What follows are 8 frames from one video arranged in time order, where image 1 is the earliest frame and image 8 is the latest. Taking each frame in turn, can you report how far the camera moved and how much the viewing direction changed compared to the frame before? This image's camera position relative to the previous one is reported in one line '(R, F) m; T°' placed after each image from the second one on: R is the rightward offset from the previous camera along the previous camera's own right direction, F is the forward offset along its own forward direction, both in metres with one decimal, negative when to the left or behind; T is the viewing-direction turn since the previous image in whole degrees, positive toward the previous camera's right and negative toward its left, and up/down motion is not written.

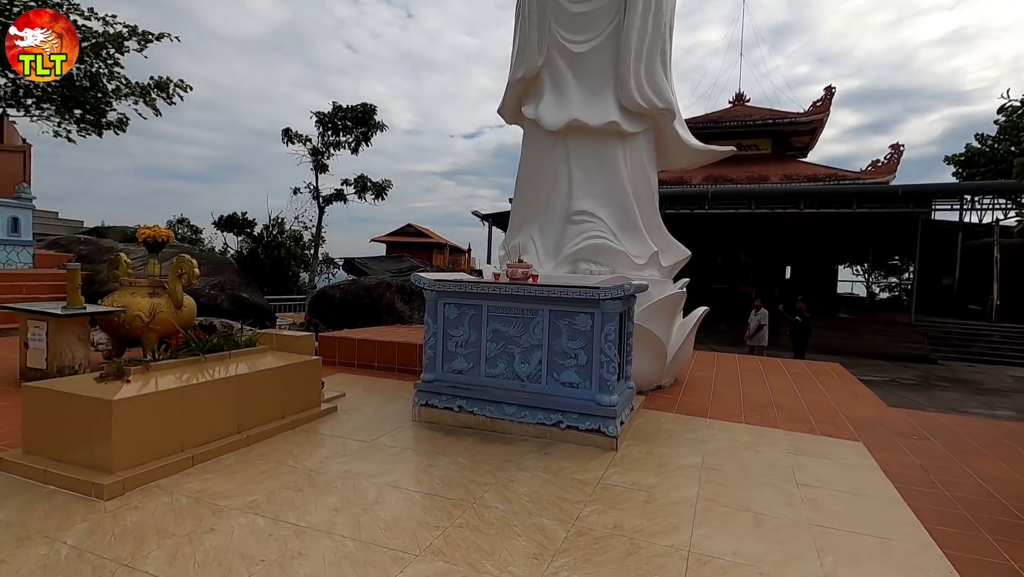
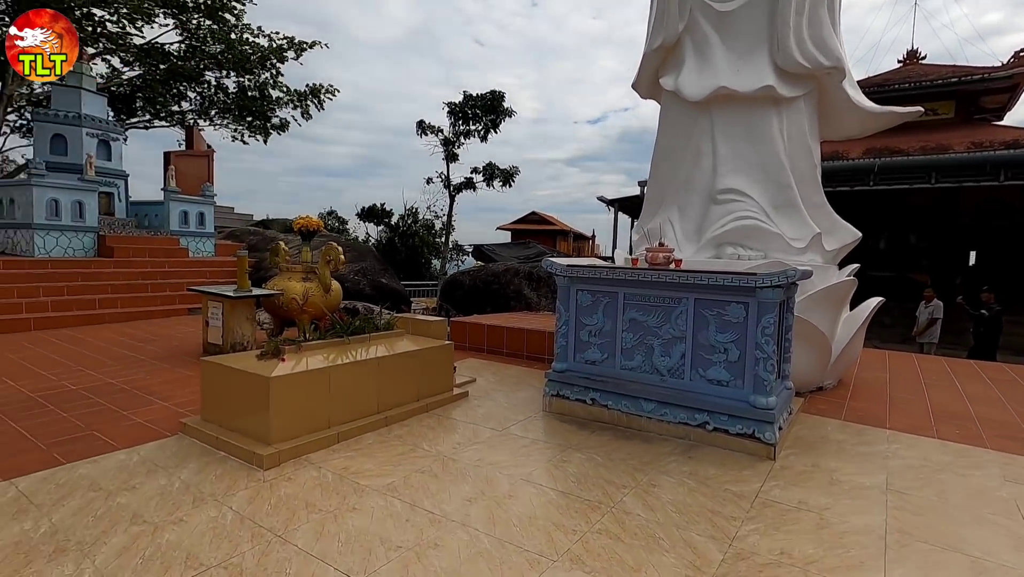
(-0.1, +0.2) m; -13°
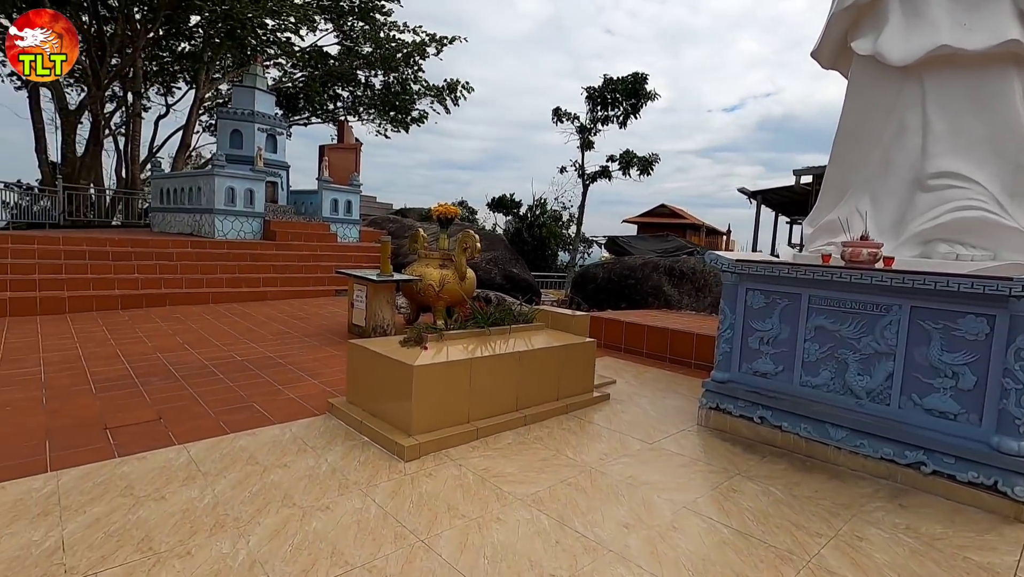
(-0.2, +0.3) m; -13°
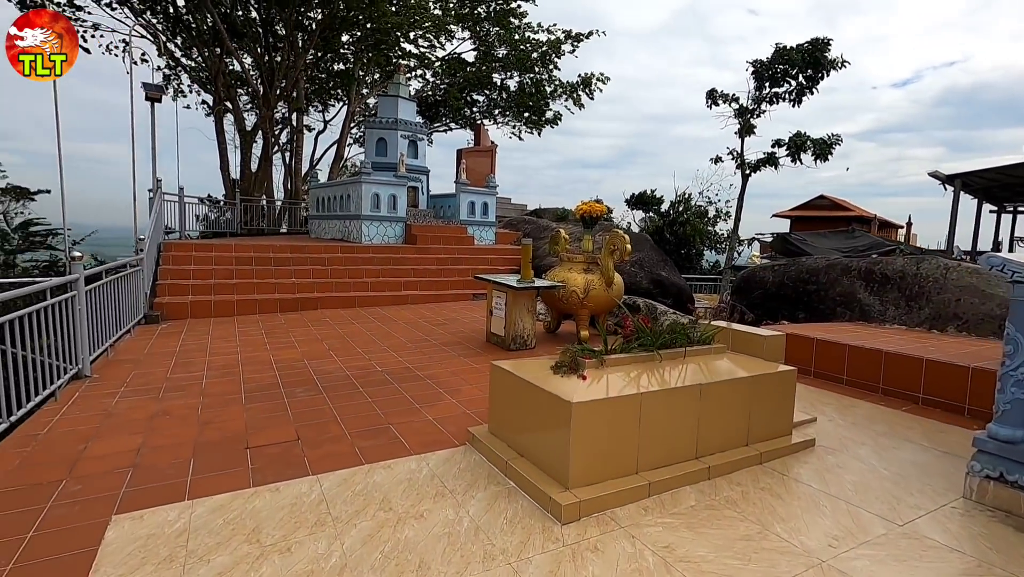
(-0.2, +0.5) m; -14°
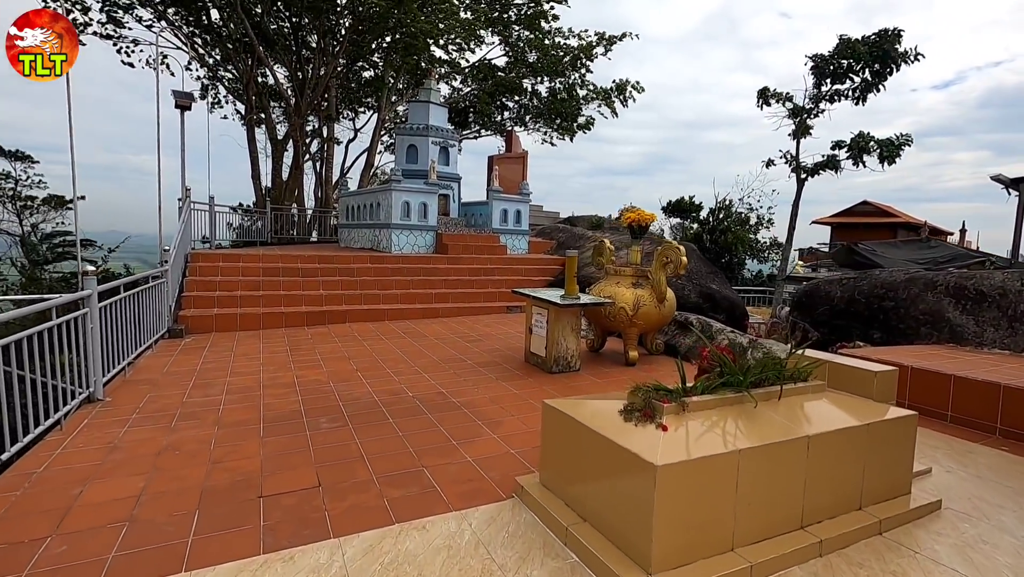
(-0.1, +0.4) m; -3°
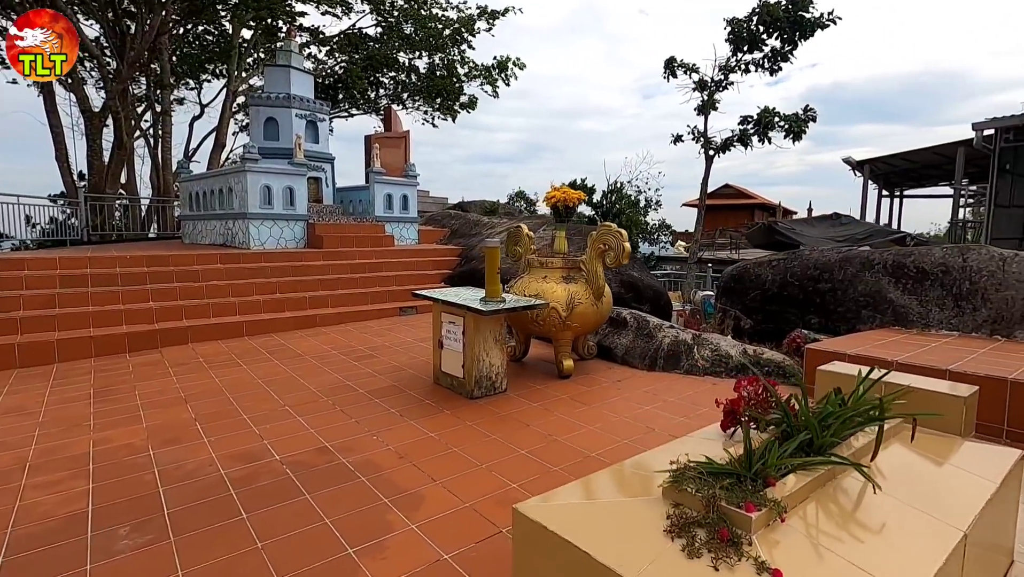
(-0.1, +1.0) m; +12°
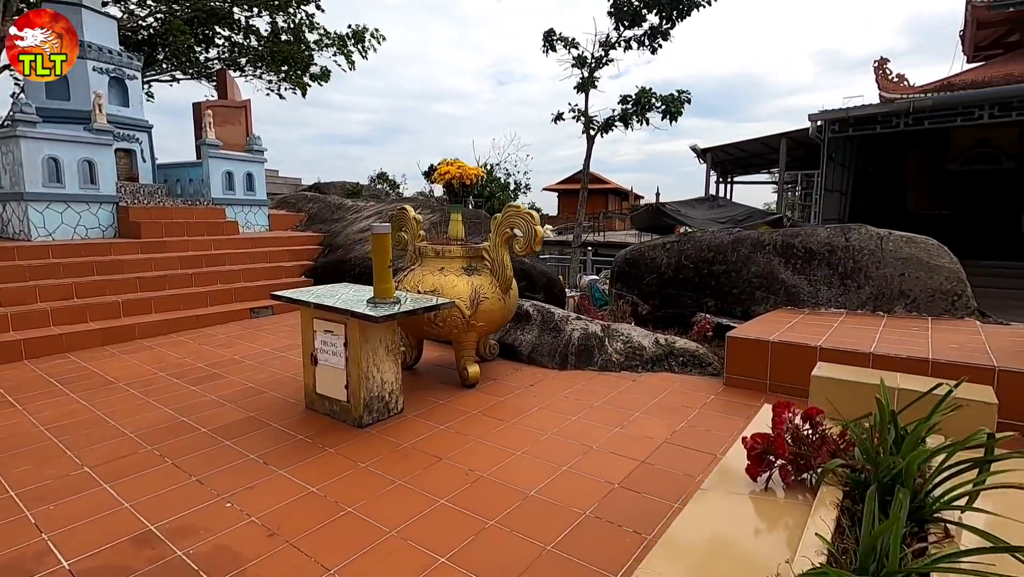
(-0.2, +0.6) m; +15°
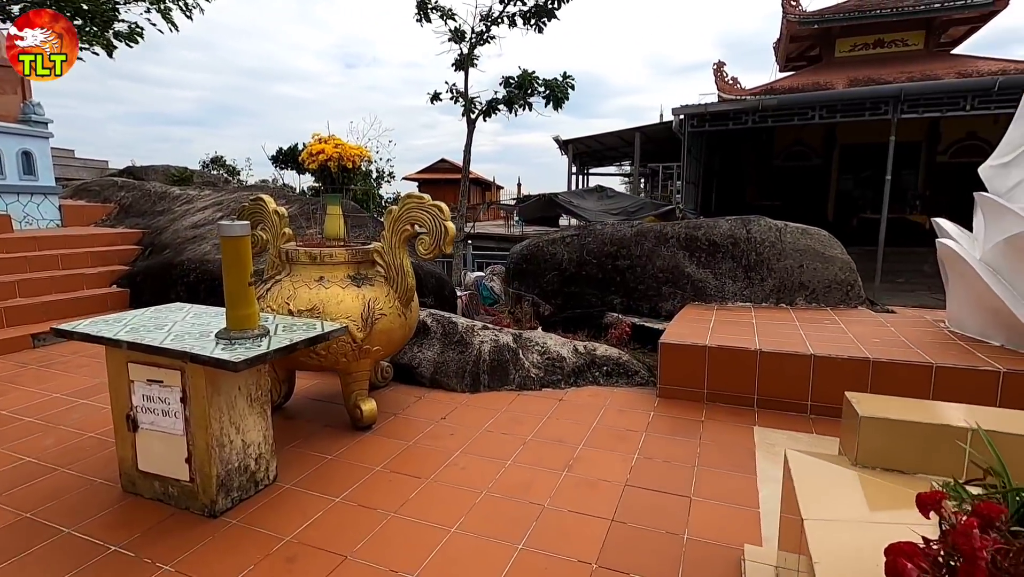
(-0.2, +0.6) m; +15°
